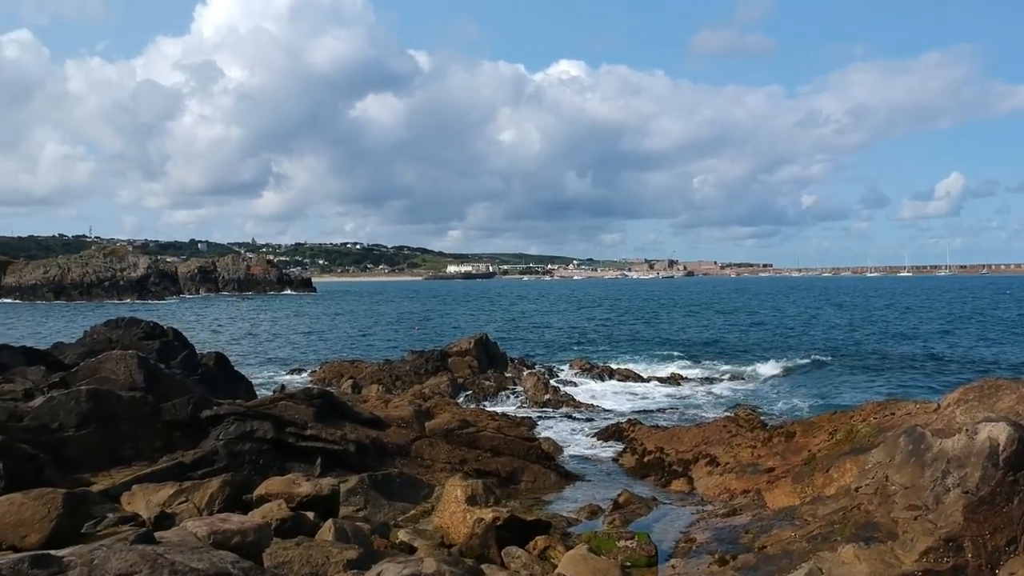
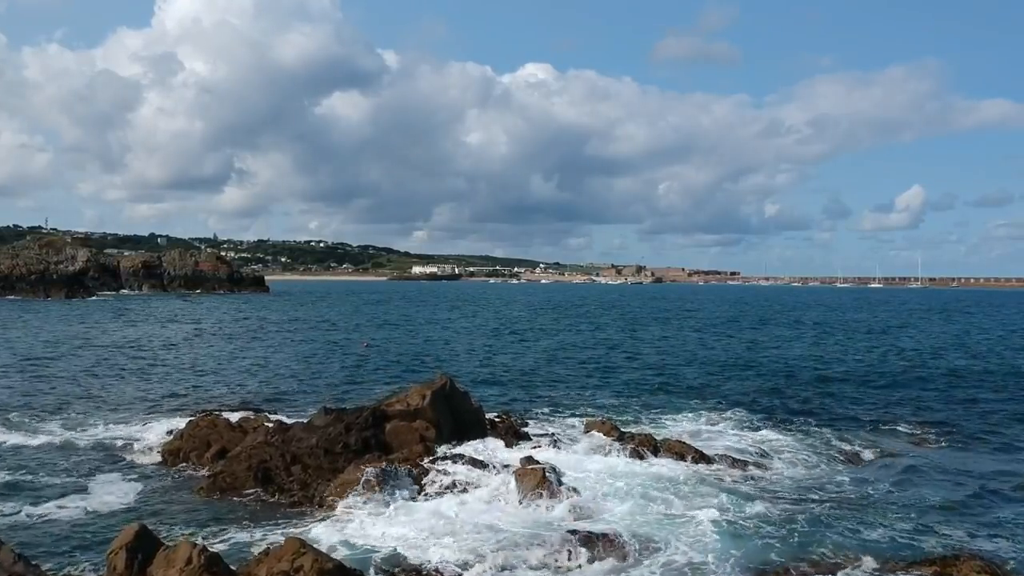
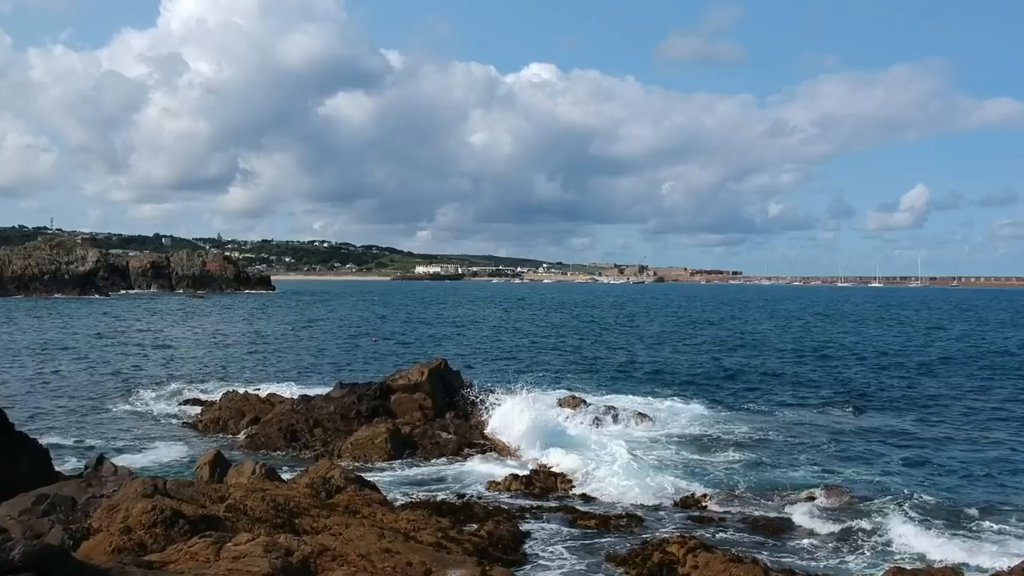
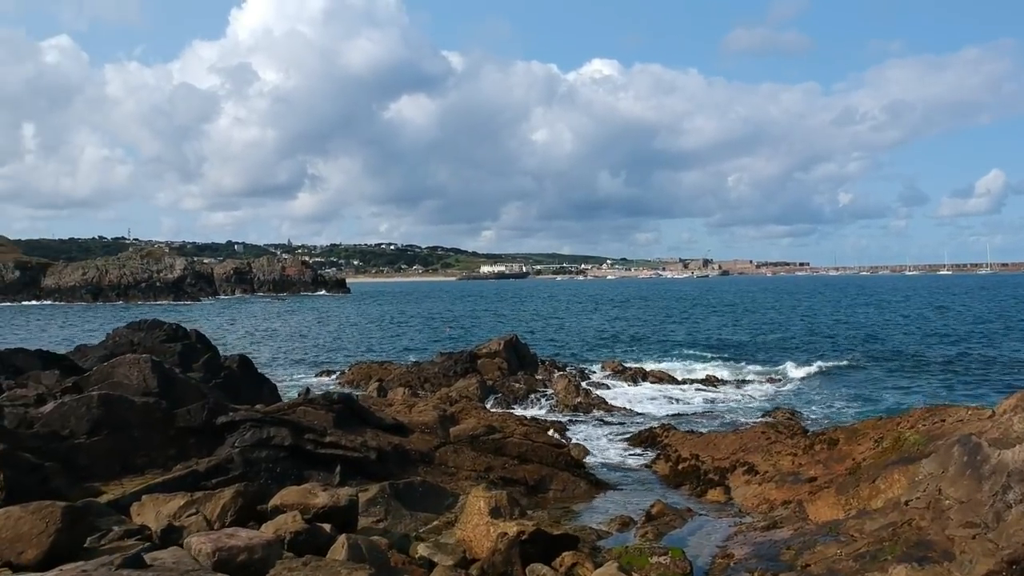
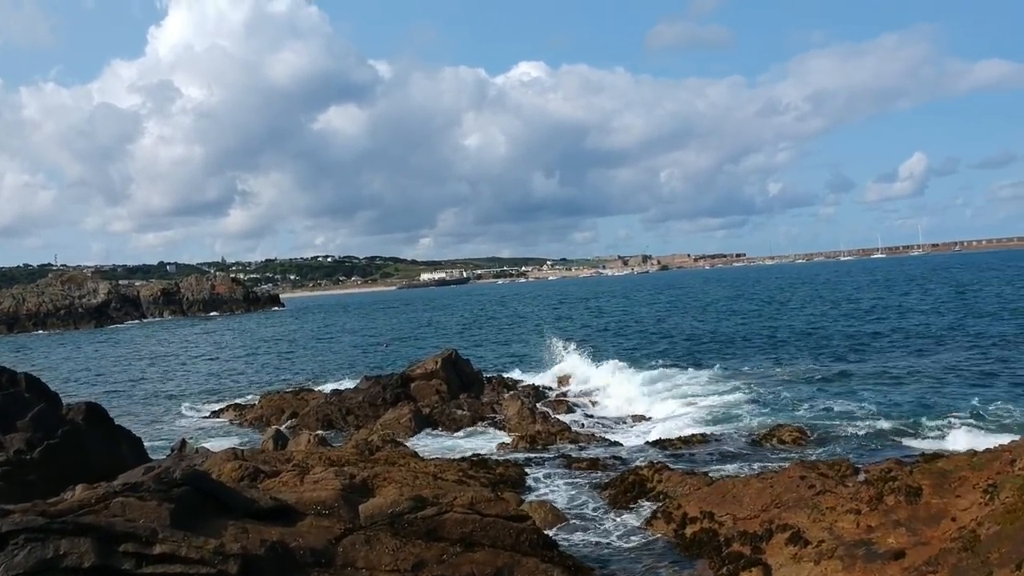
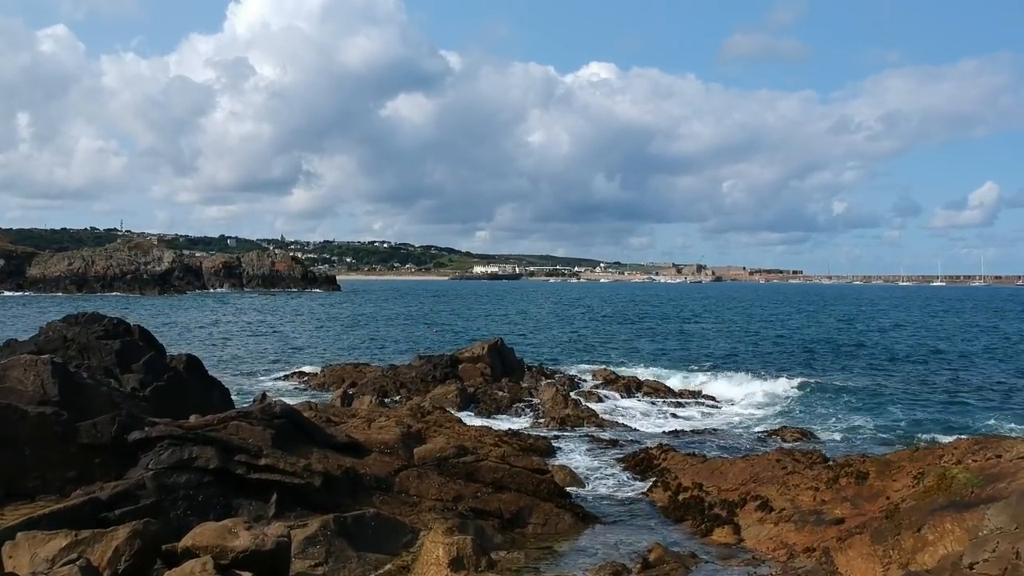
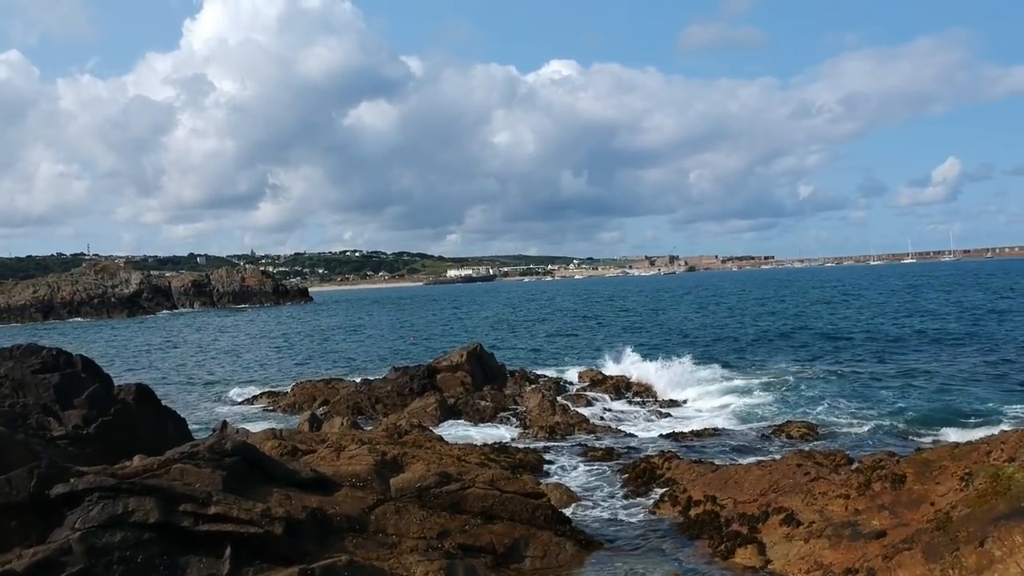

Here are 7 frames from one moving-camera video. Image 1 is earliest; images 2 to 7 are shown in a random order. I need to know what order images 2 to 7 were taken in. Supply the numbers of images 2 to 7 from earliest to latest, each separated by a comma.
4, 6, 7, 5, 3, 2
